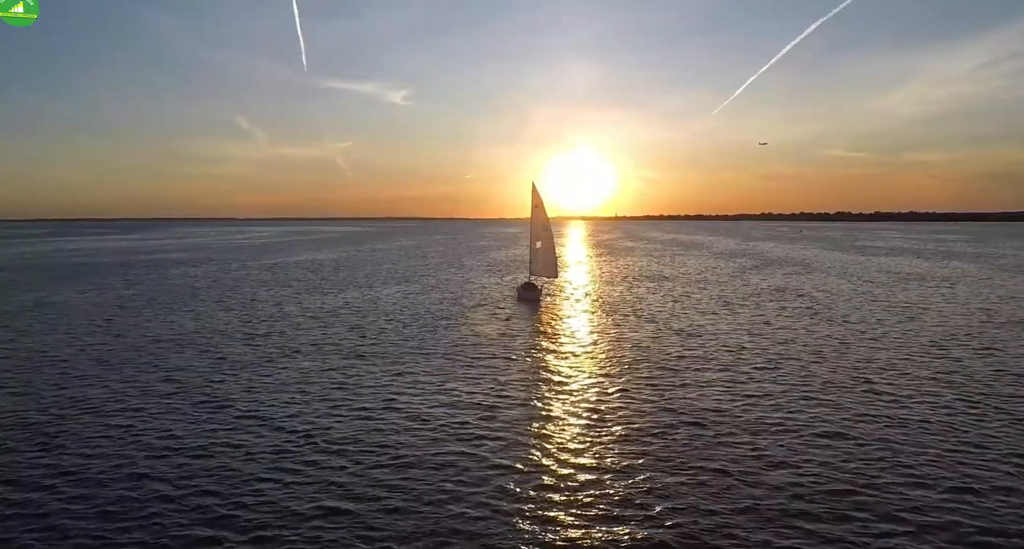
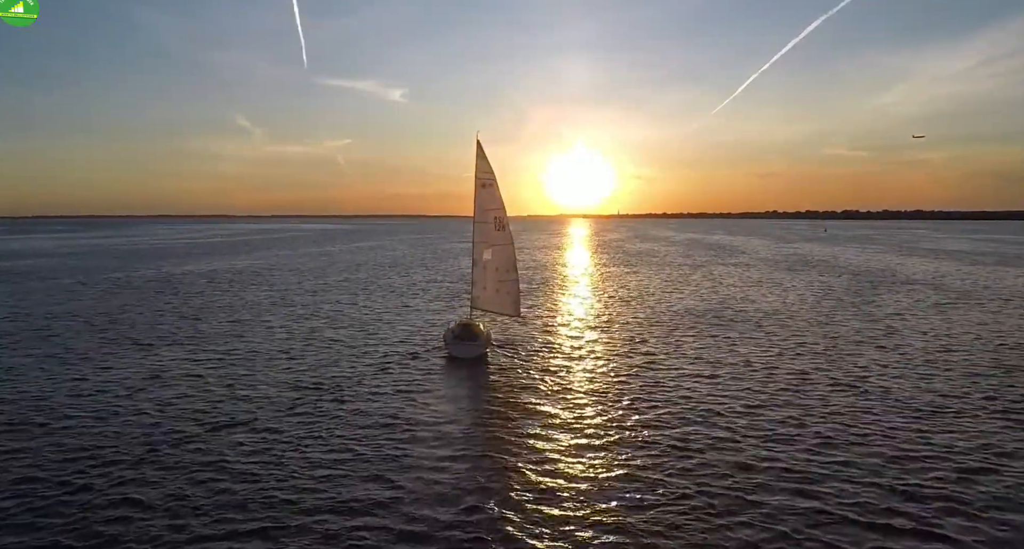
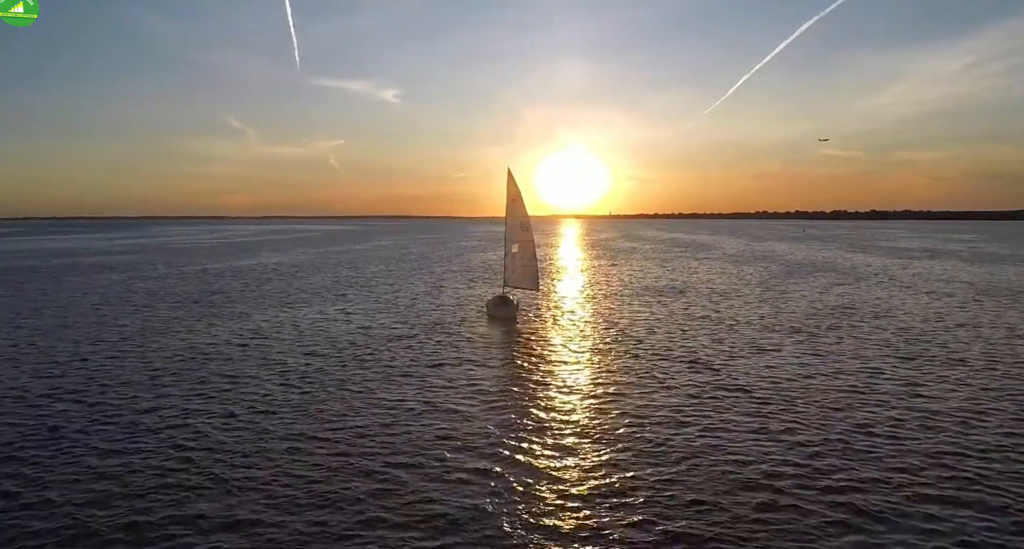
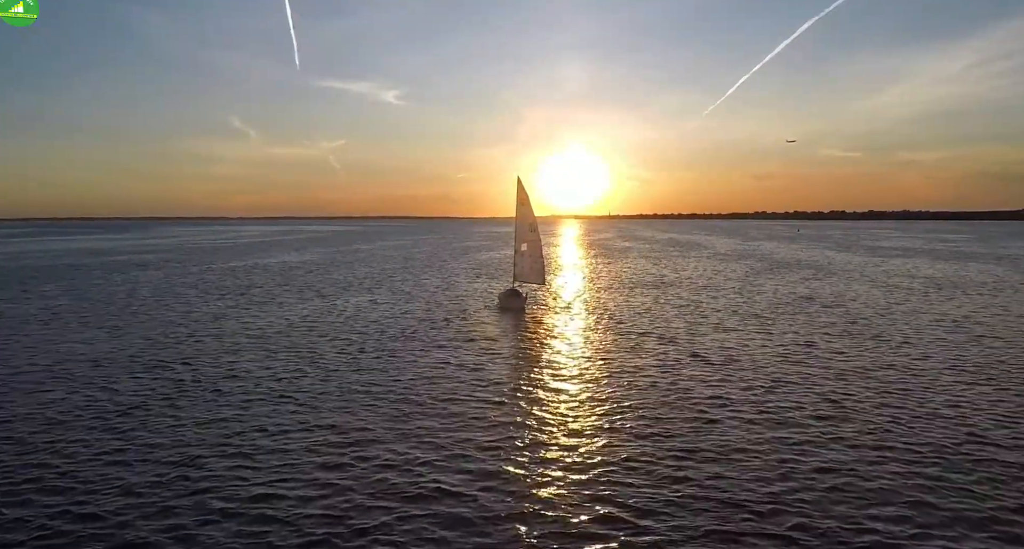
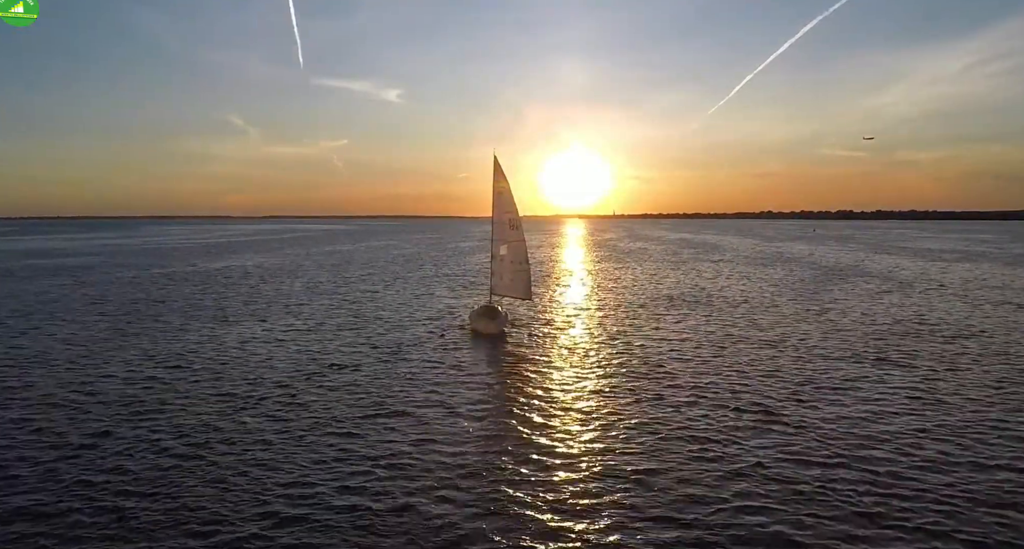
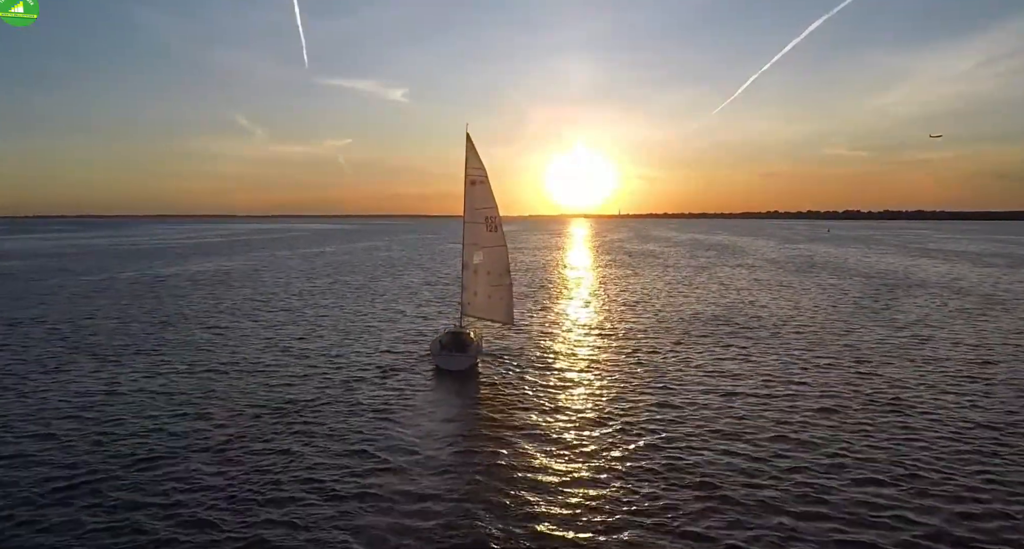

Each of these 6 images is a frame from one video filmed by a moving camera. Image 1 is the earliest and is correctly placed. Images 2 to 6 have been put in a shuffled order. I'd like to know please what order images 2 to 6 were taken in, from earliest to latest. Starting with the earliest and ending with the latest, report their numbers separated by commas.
4, 3, 5, 2, 6
